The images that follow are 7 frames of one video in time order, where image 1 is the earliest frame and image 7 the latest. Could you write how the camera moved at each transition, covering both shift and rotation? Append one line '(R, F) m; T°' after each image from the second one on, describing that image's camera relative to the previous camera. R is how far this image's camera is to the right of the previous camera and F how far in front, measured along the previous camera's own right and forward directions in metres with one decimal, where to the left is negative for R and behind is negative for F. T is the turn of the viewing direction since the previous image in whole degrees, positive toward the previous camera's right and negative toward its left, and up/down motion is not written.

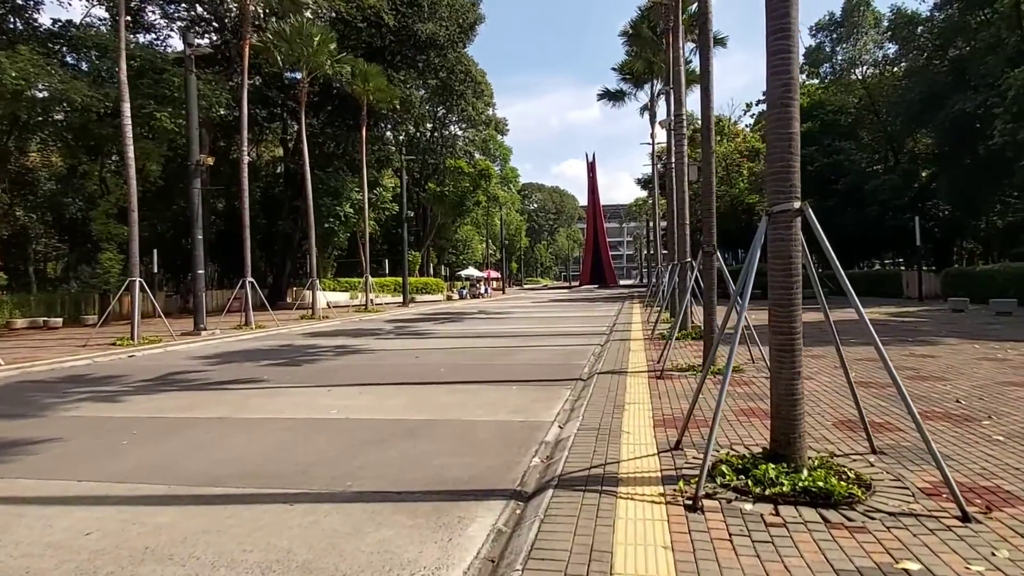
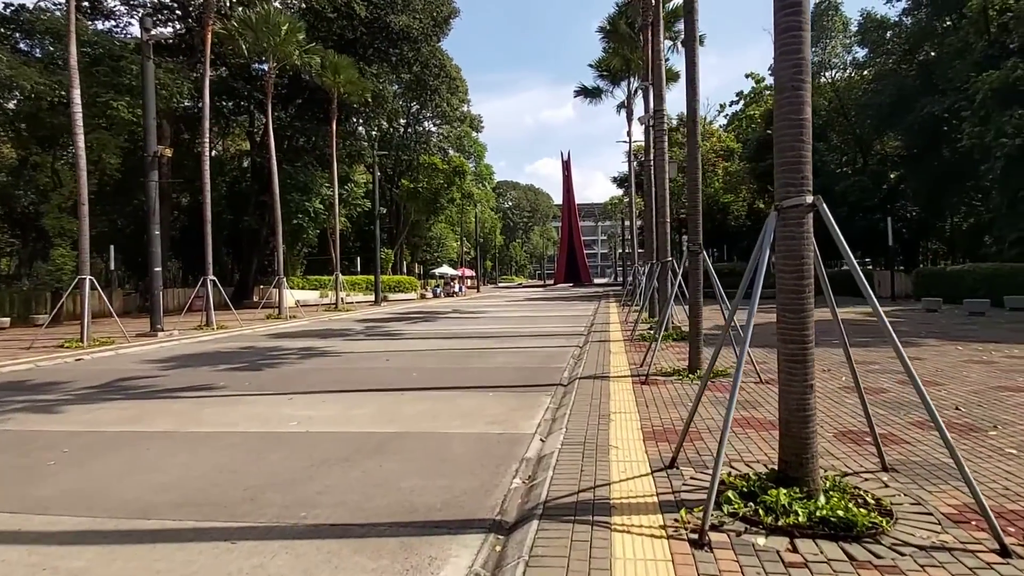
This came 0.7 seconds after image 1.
(0.0, +0.6) m; +3°
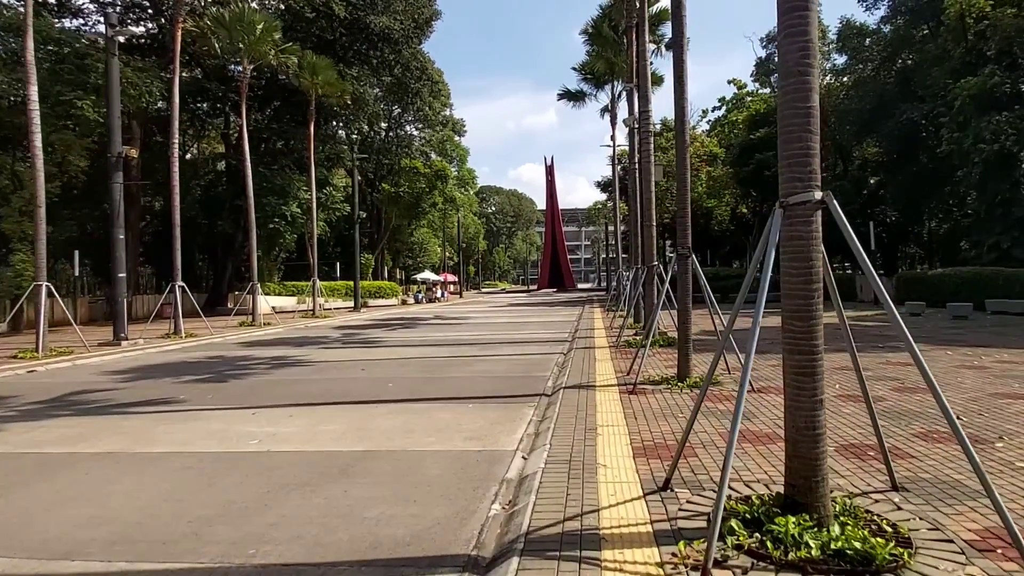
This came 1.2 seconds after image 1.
(0.0, +0.5) m; +2°
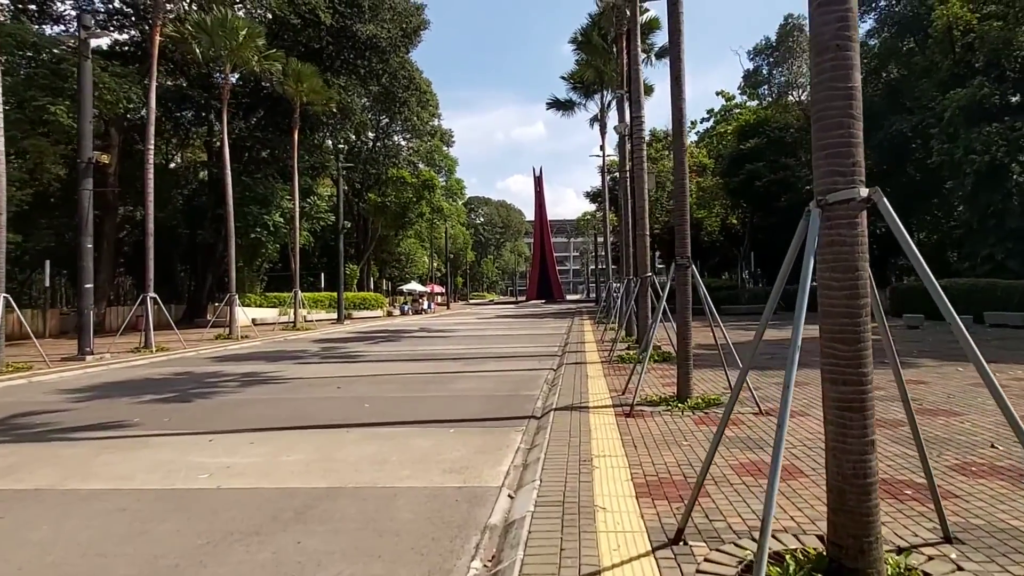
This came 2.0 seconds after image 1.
(0.0, +0.7) m; +1°
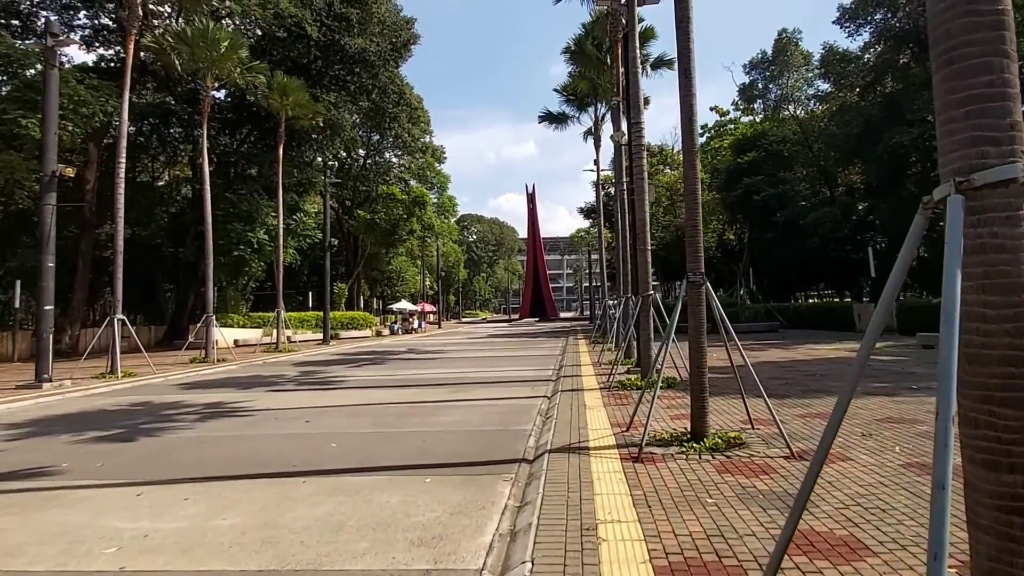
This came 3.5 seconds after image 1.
(+0.1, +1.1) m; +1°
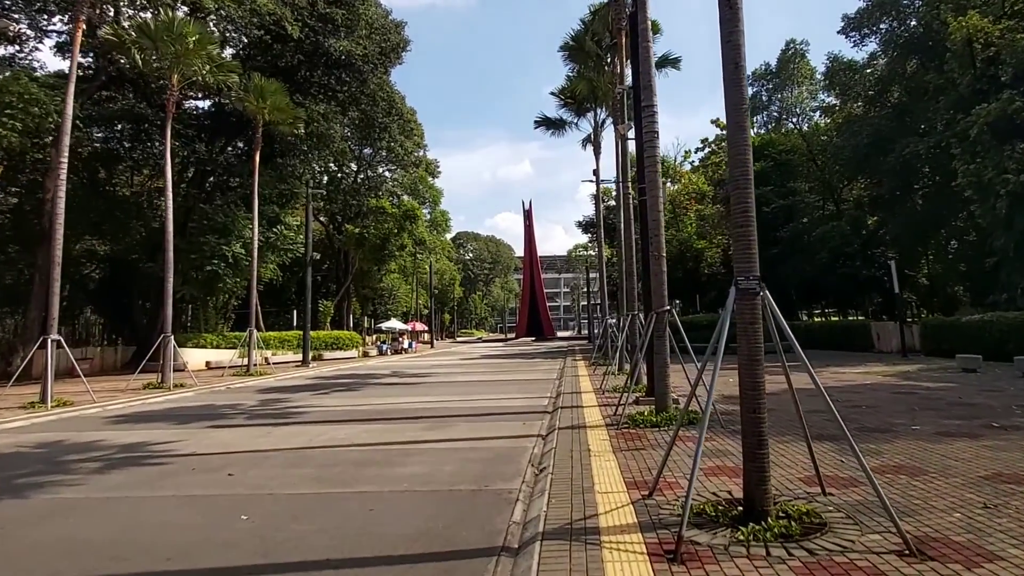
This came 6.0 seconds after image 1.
(+0.2, +2.1) m; 0°
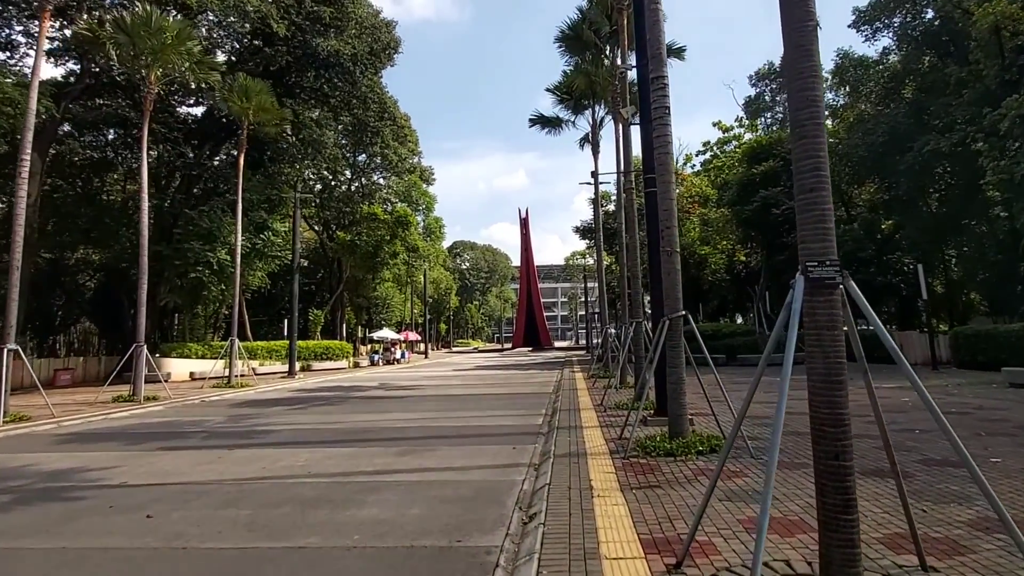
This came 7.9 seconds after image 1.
(+0.2, +1.5) m; -1°
